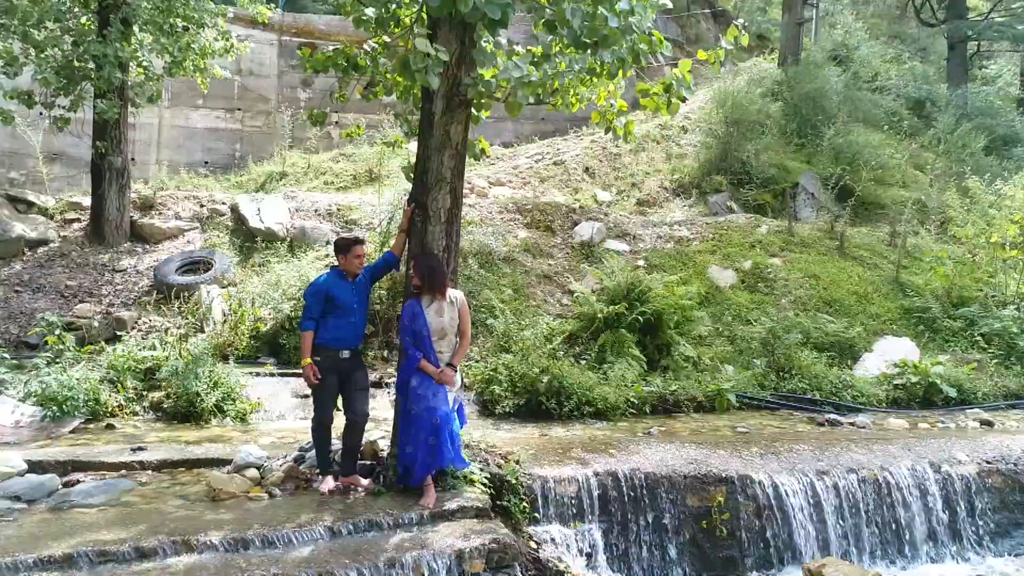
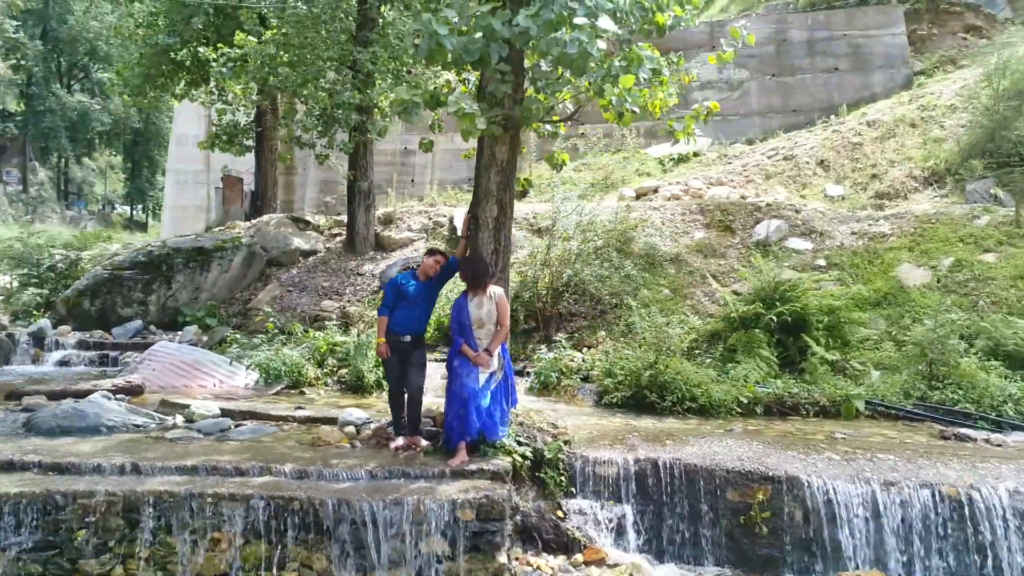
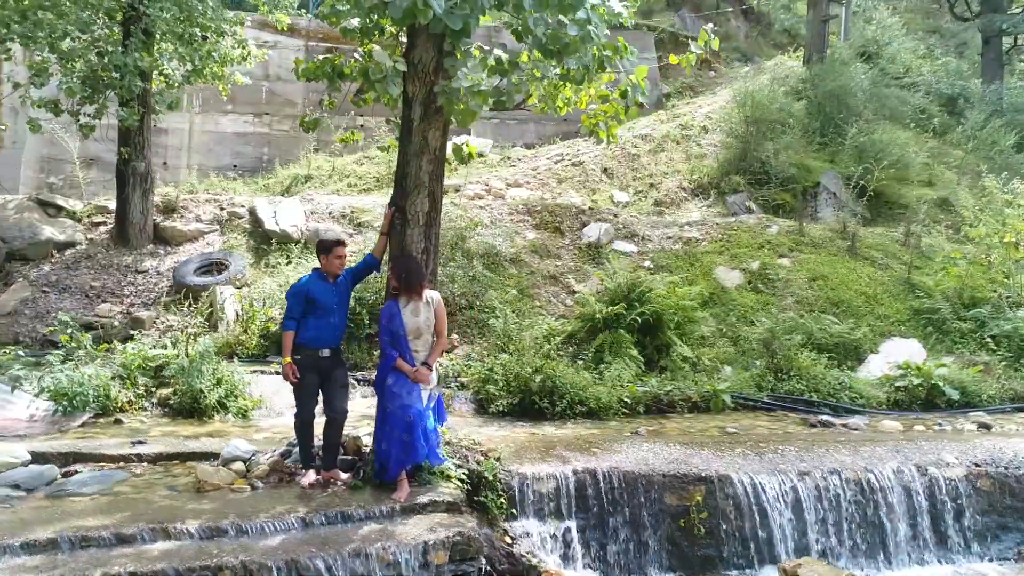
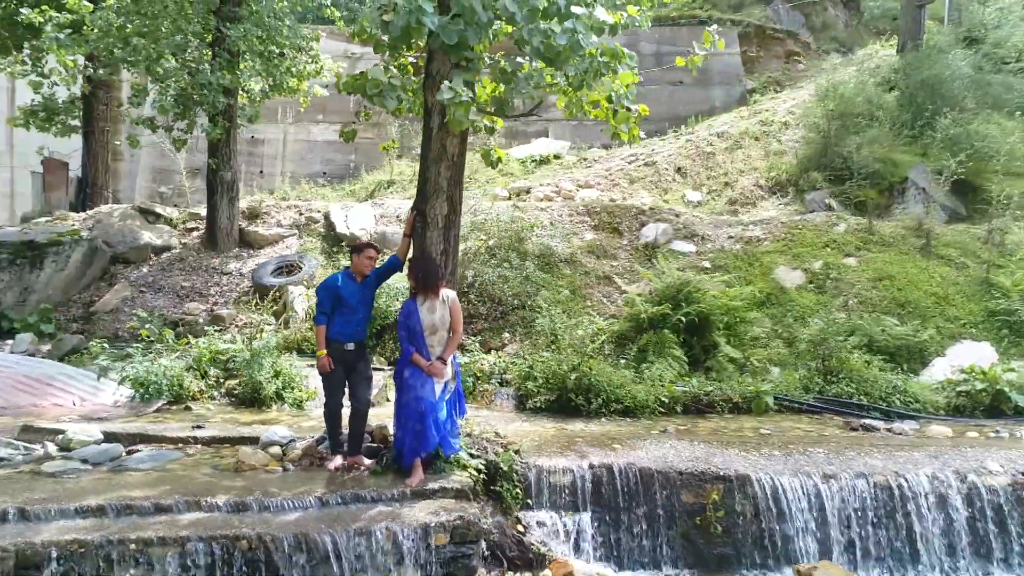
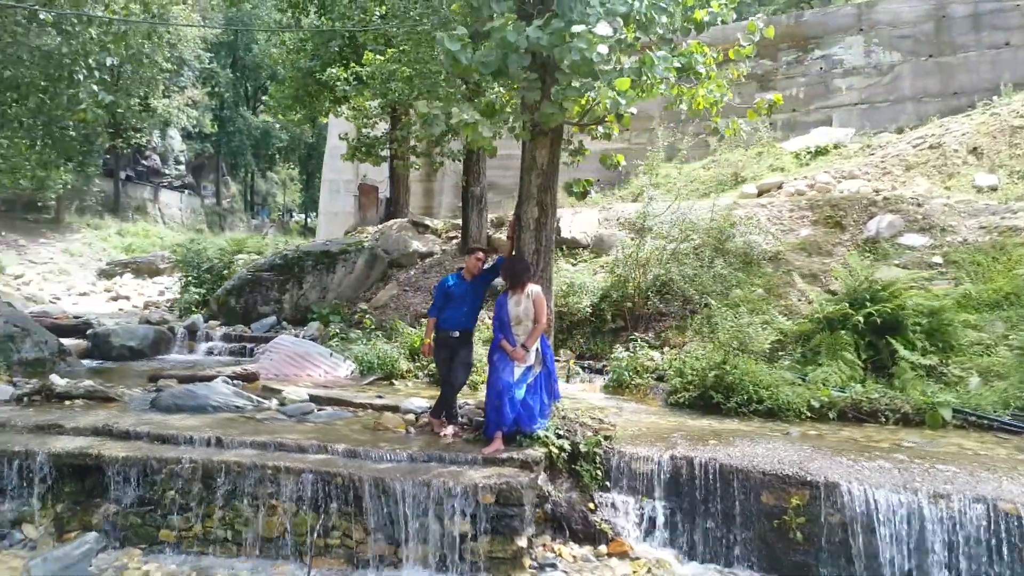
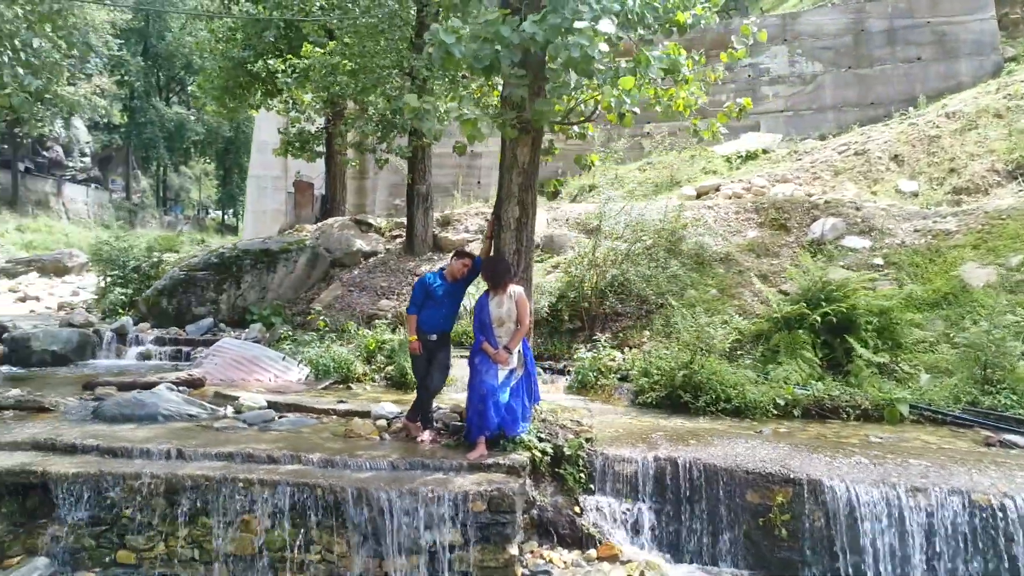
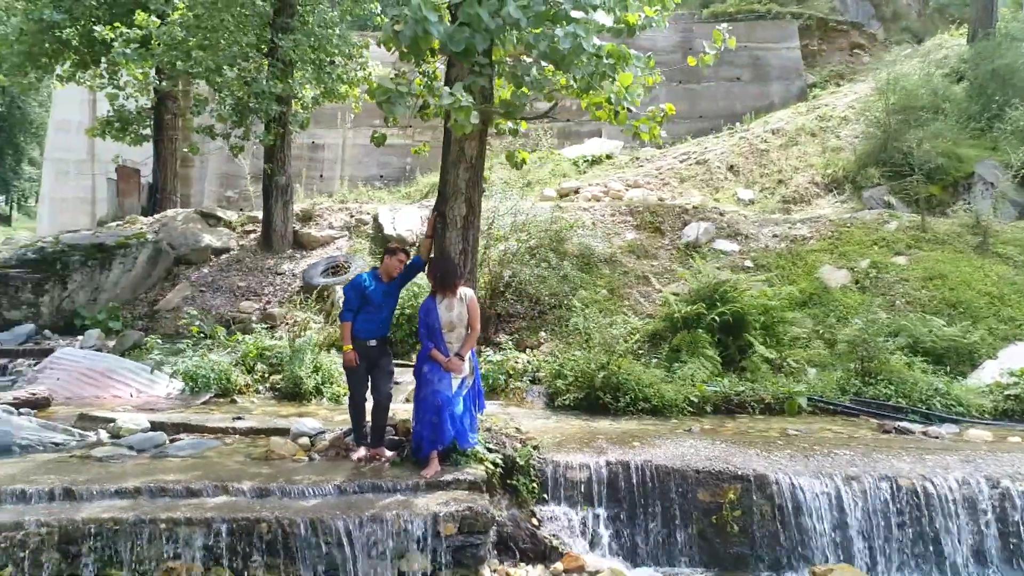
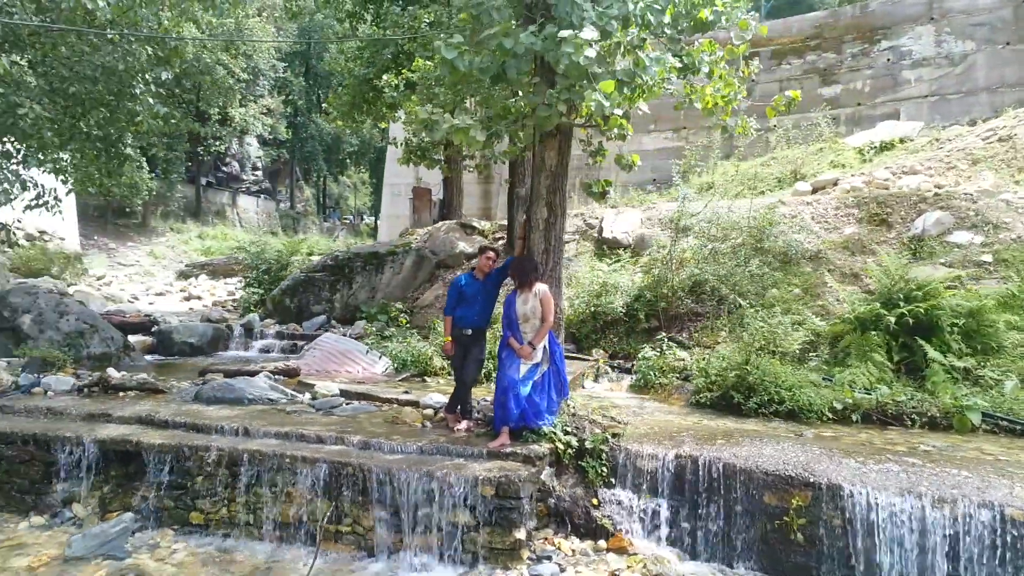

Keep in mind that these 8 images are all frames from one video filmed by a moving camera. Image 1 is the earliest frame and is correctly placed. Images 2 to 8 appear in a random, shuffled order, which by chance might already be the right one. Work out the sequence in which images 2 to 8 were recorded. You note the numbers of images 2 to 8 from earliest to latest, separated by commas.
3, 4, 7, 2, 6, 5, 8
